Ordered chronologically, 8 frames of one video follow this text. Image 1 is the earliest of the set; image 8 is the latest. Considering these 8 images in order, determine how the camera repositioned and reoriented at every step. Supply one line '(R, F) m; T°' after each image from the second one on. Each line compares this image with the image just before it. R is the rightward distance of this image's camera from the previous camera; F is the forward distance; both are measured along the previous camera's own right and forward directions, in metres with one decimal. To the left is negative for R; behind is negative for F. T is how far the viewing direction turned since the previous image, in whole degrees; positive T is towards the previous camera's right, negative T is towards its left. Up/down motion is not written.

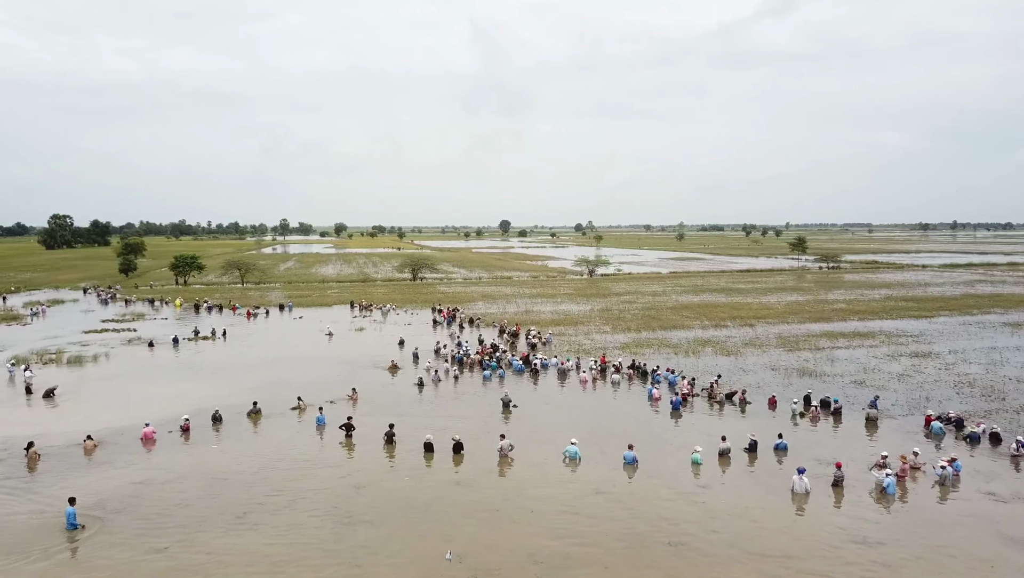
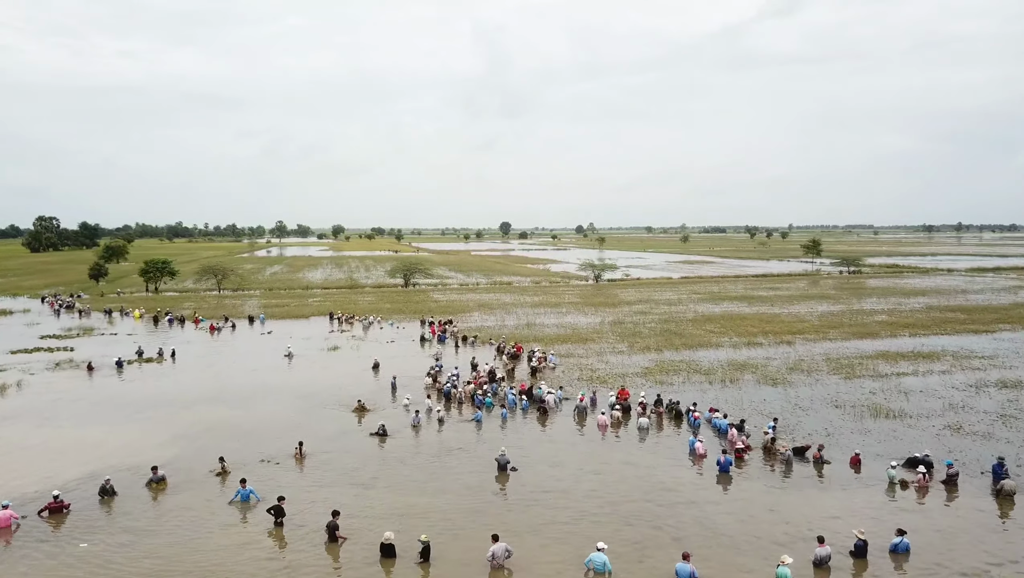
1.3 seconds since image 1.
(+0.1, +6.2) m; 0°
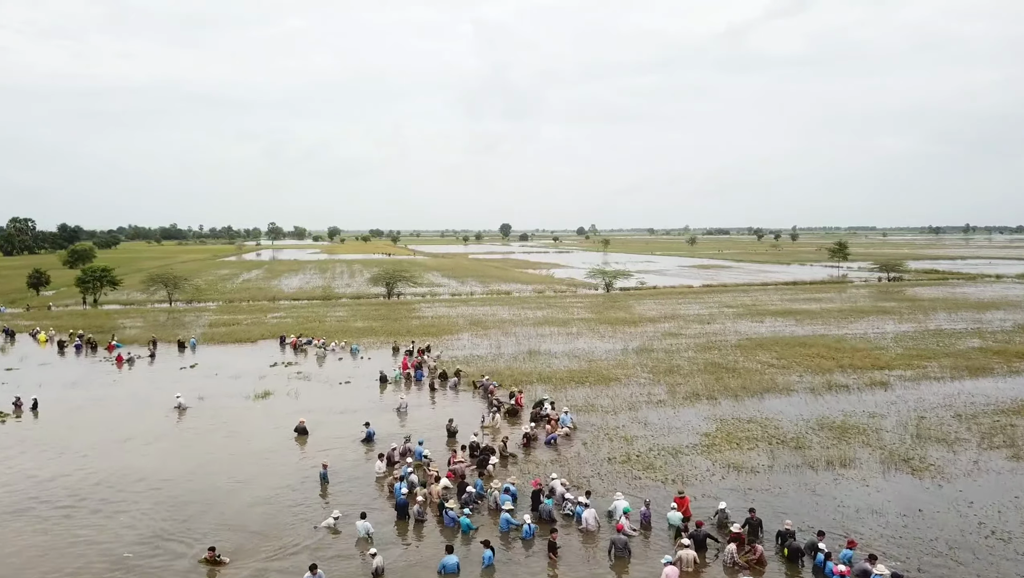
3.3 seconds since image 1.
(+0.1, +10.1) m; 0°
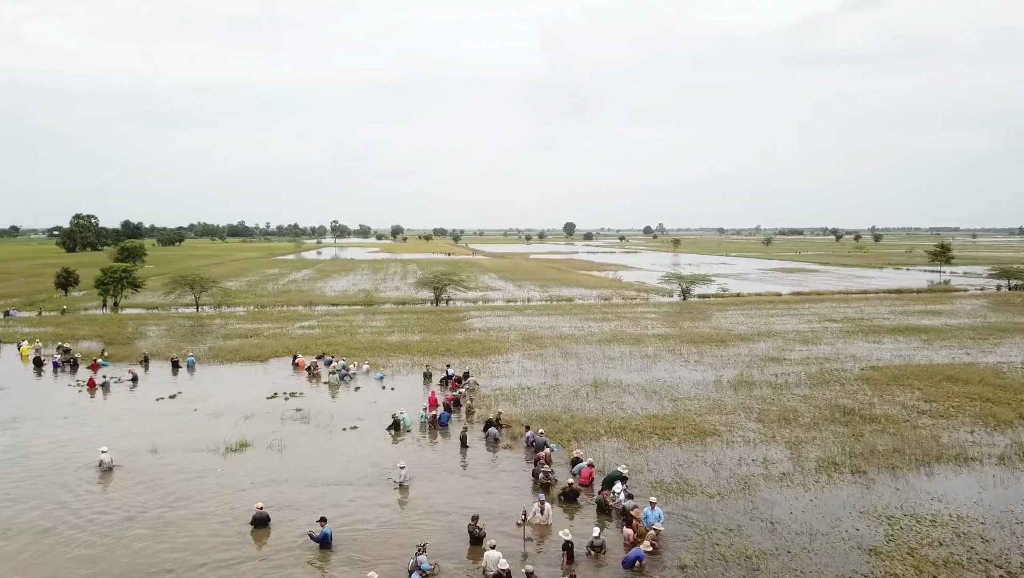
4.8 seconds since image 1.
(+0.1, +7.6) m; -5°
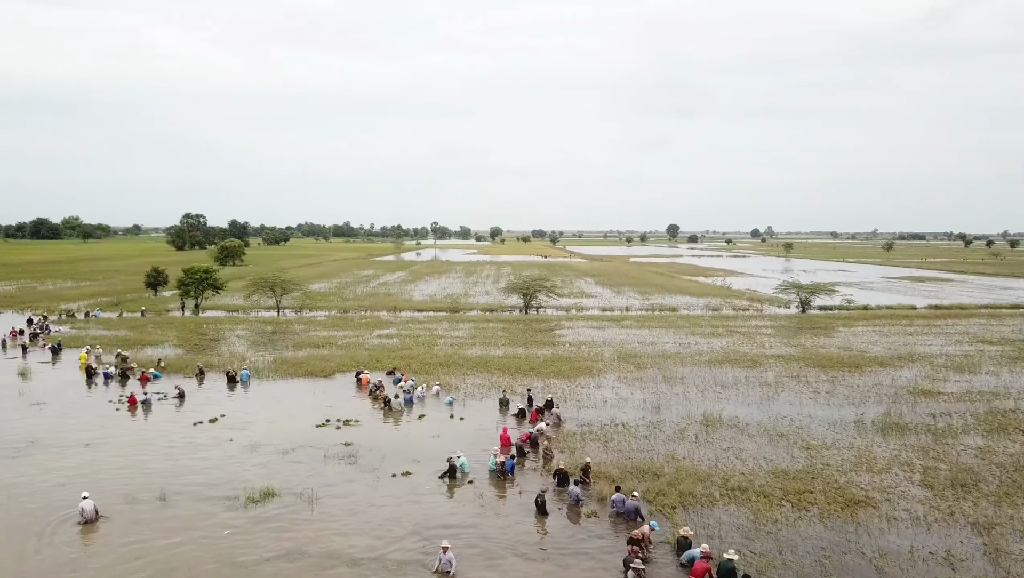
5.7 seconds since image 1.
(+0.2, +4.6) m; -7°
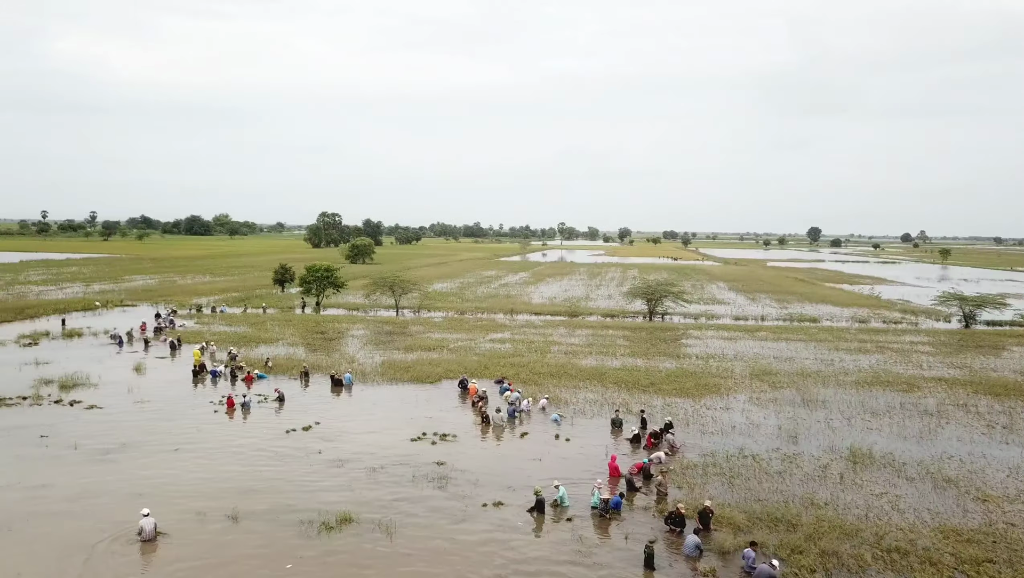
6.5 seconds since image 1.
(+0.4, +2.4) m; -9°
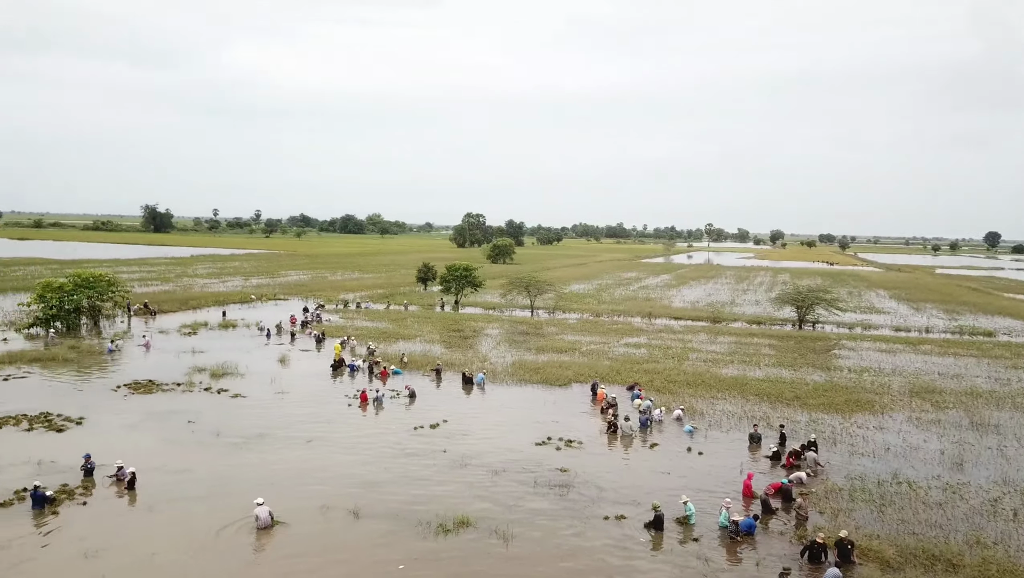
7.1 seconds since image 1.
(+0.3, +0.6) m; -10°
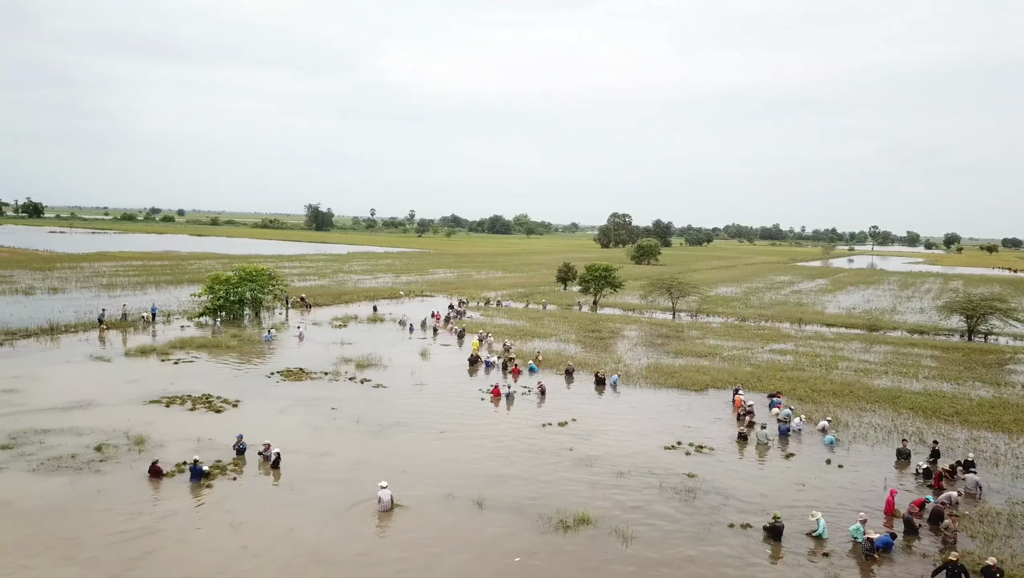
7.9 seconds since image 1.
(+0.4, 0.0) m; -10°
